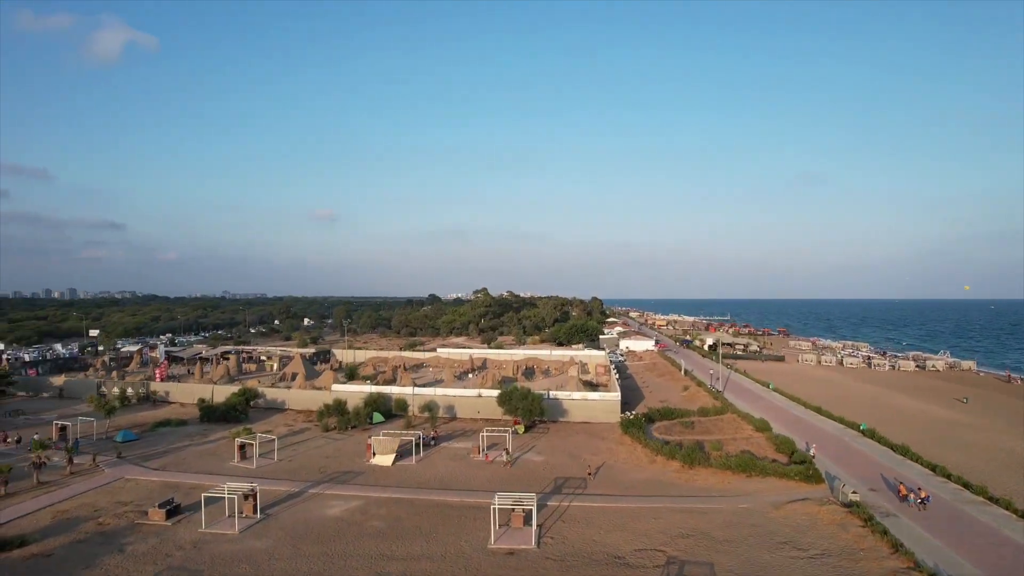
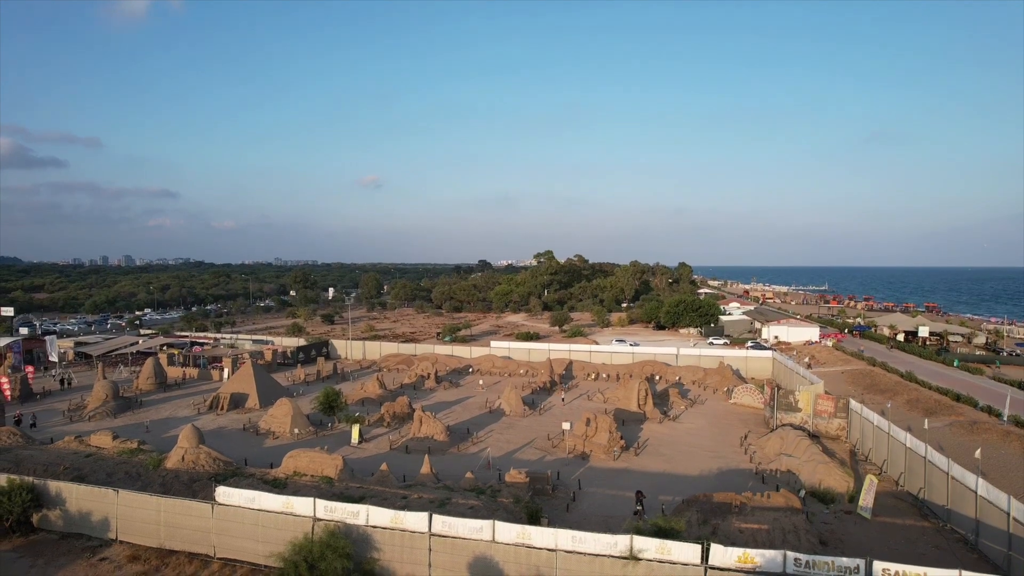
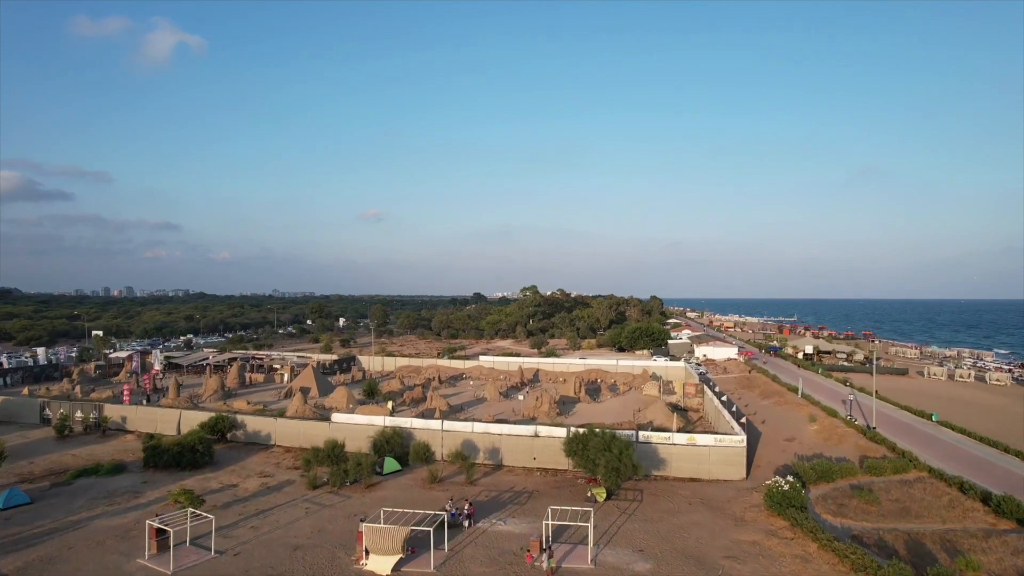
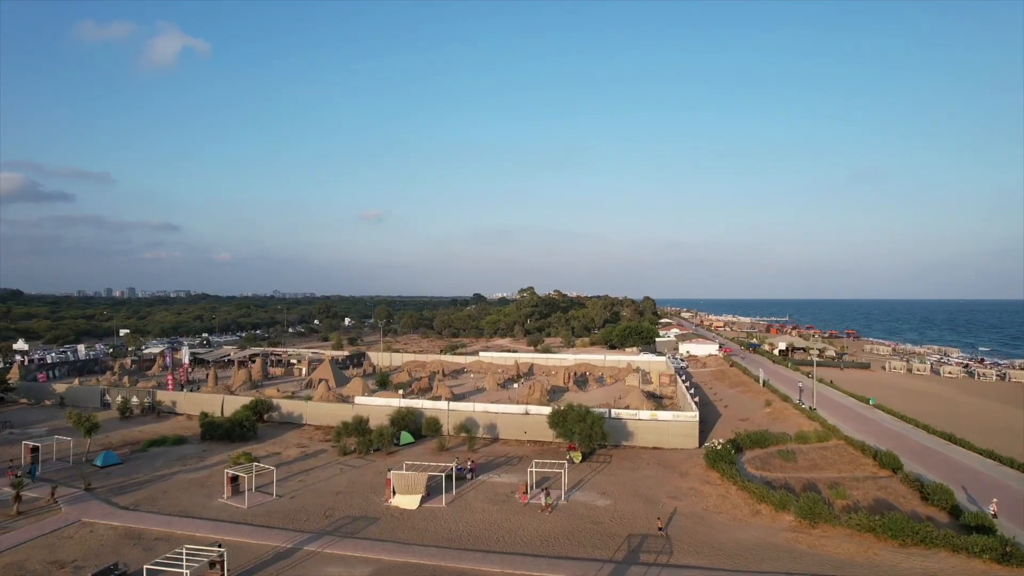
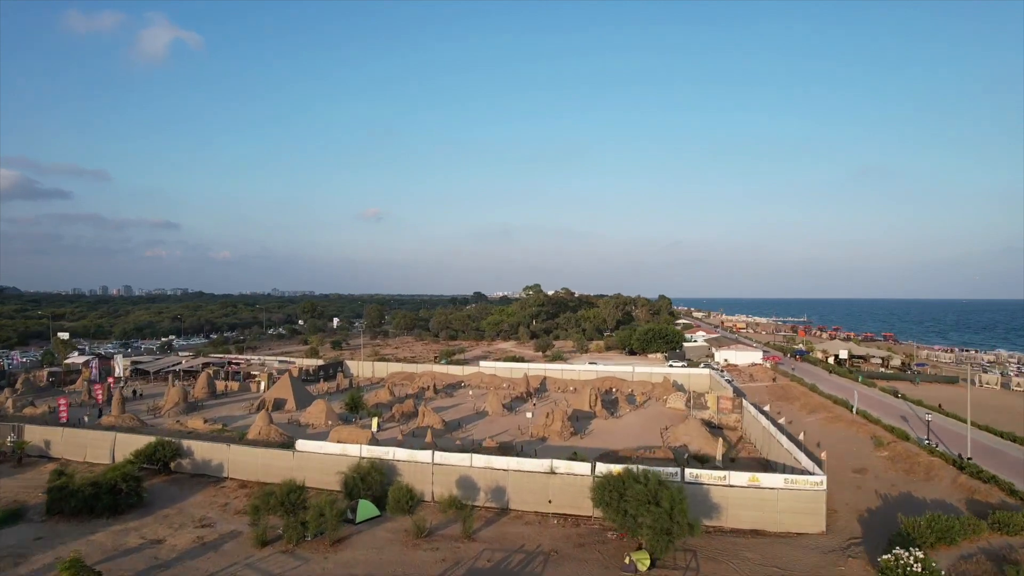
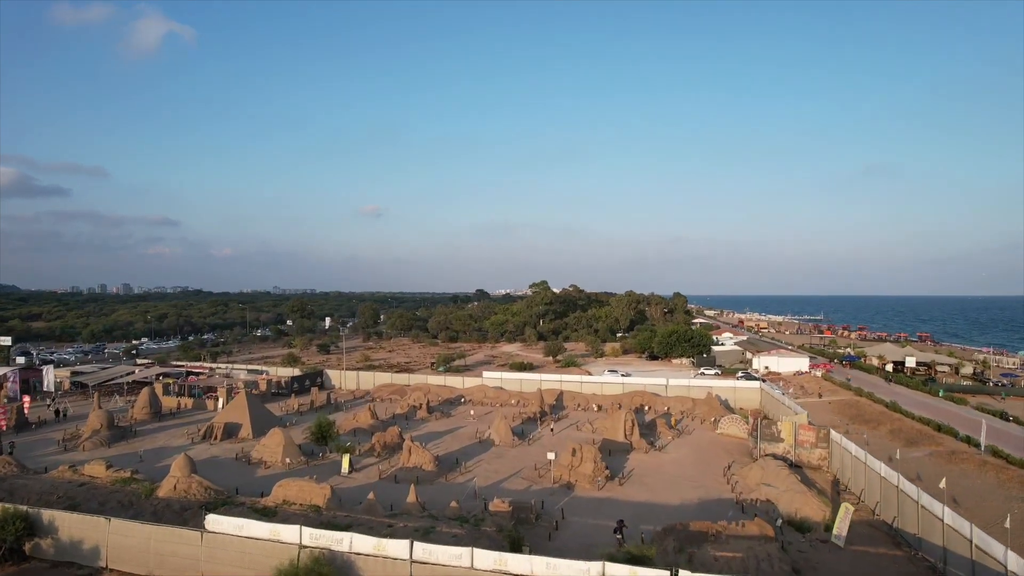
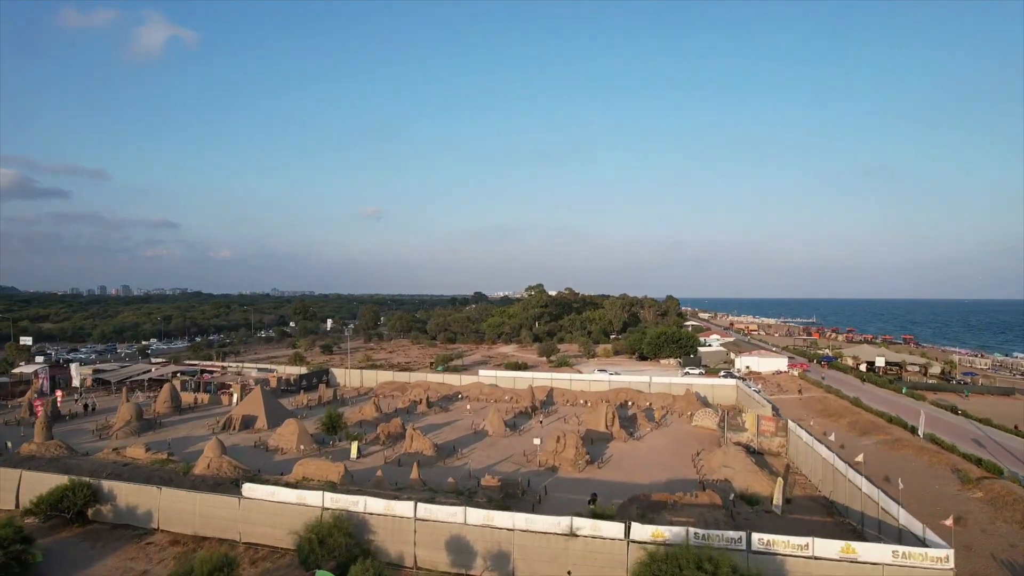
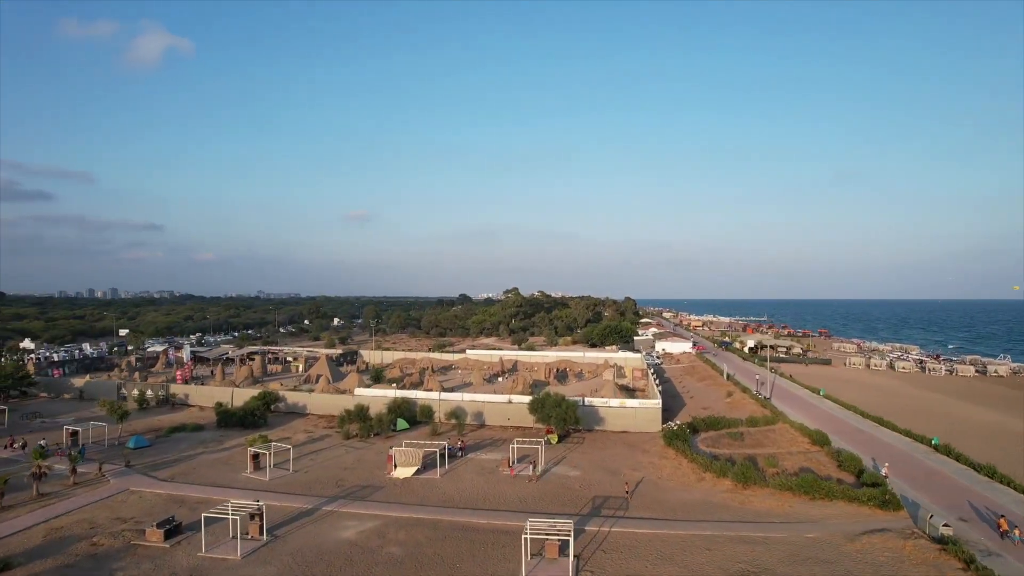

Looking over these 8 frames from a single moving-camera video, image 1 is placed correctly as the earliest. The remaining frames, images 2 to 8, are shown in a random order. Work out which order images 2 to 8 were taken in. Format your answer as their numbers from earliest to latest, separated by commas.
8, 4, 3, 5, 7, 6, 2
